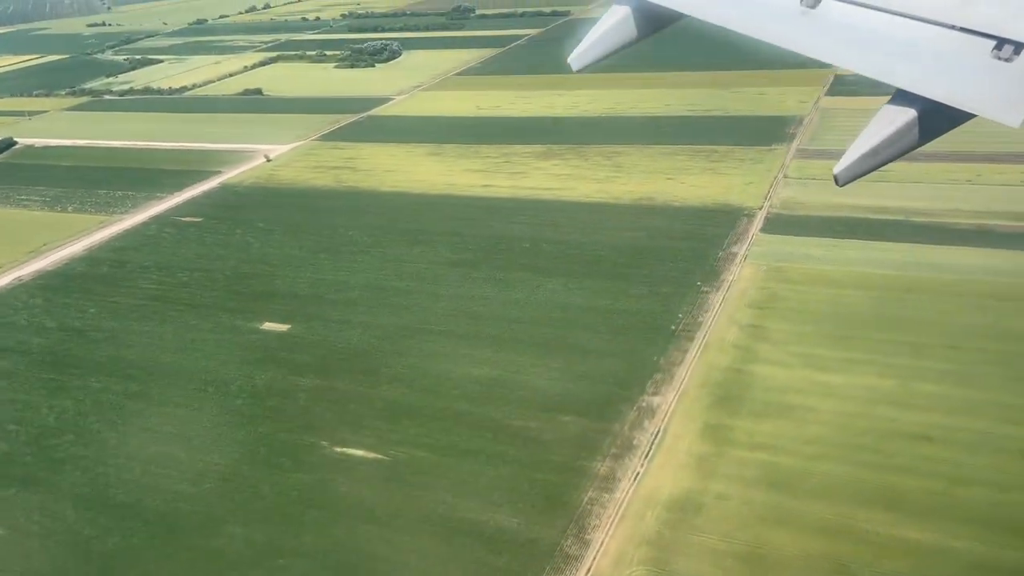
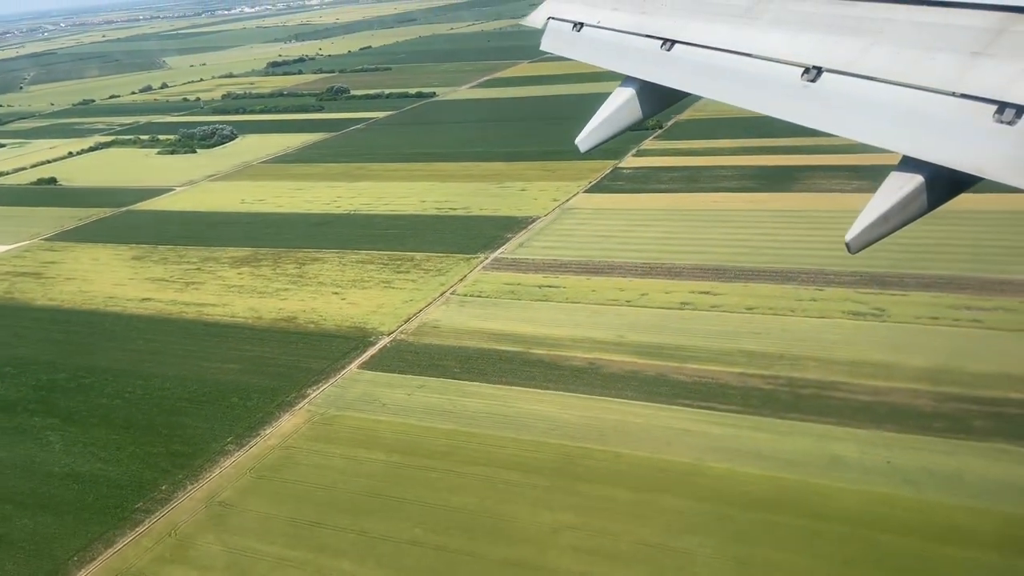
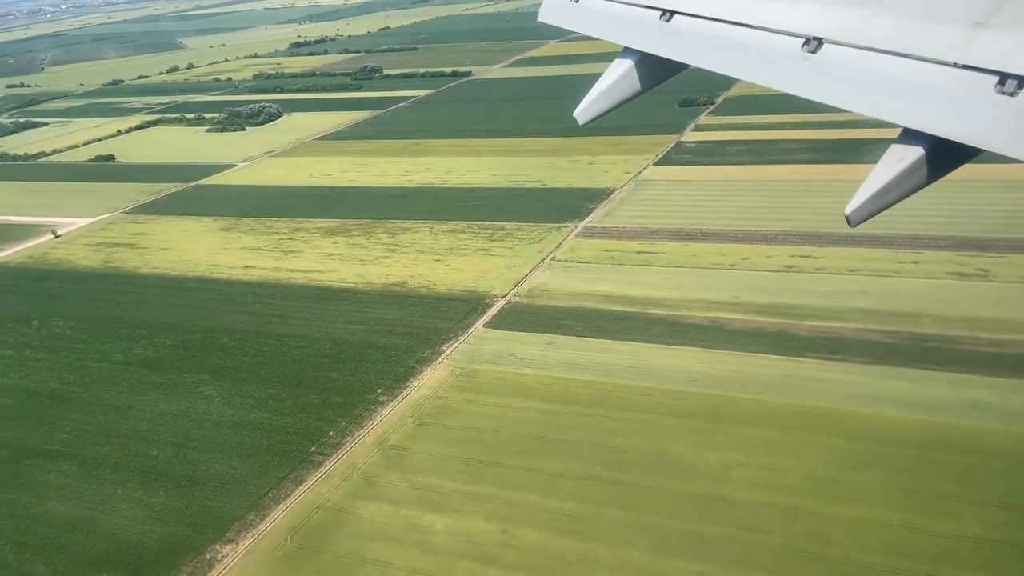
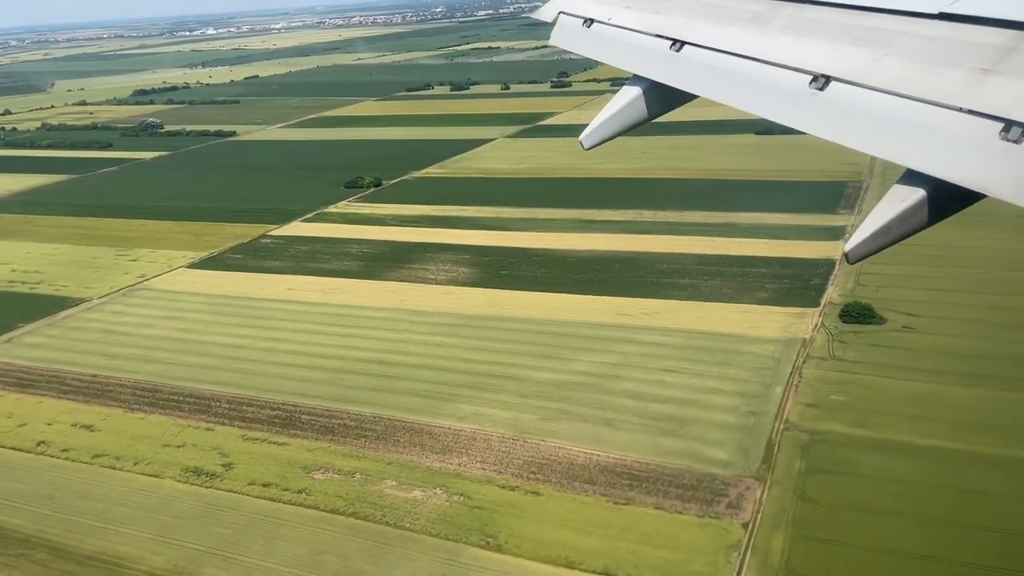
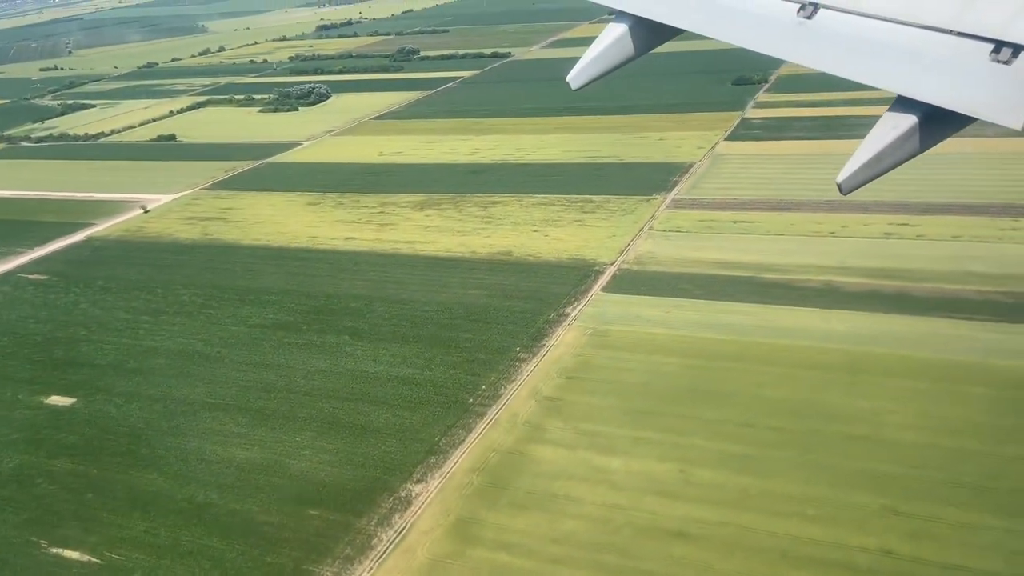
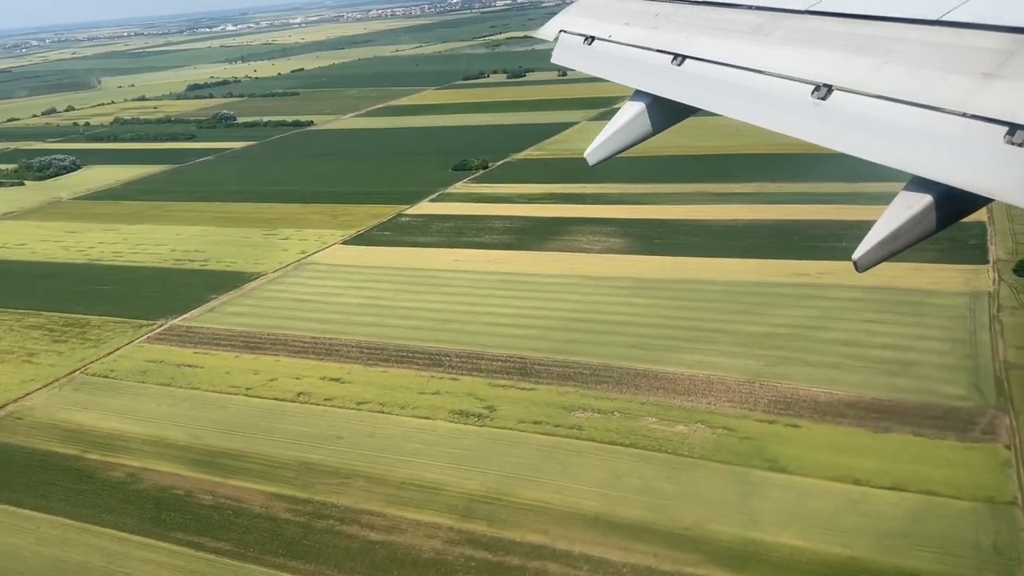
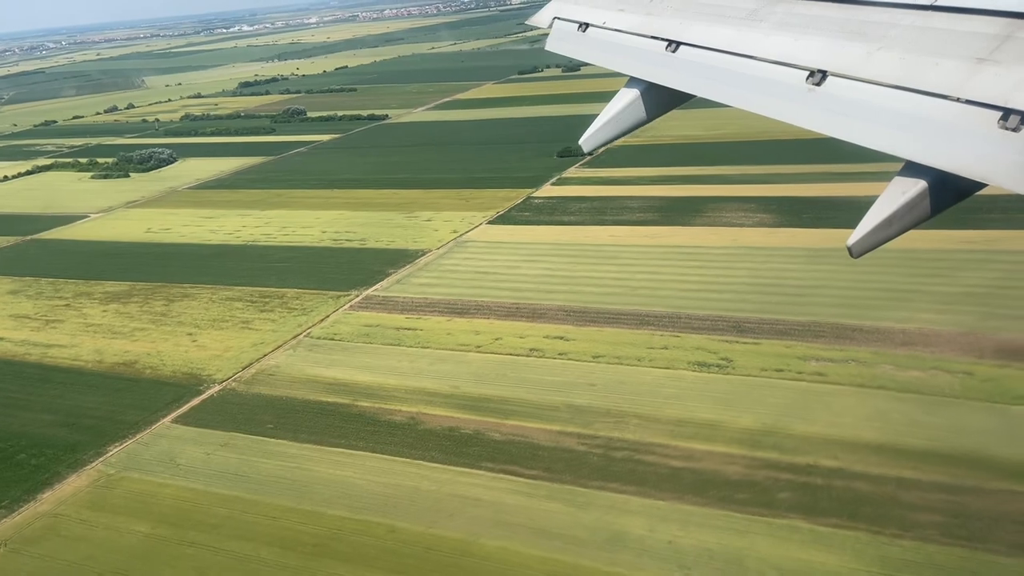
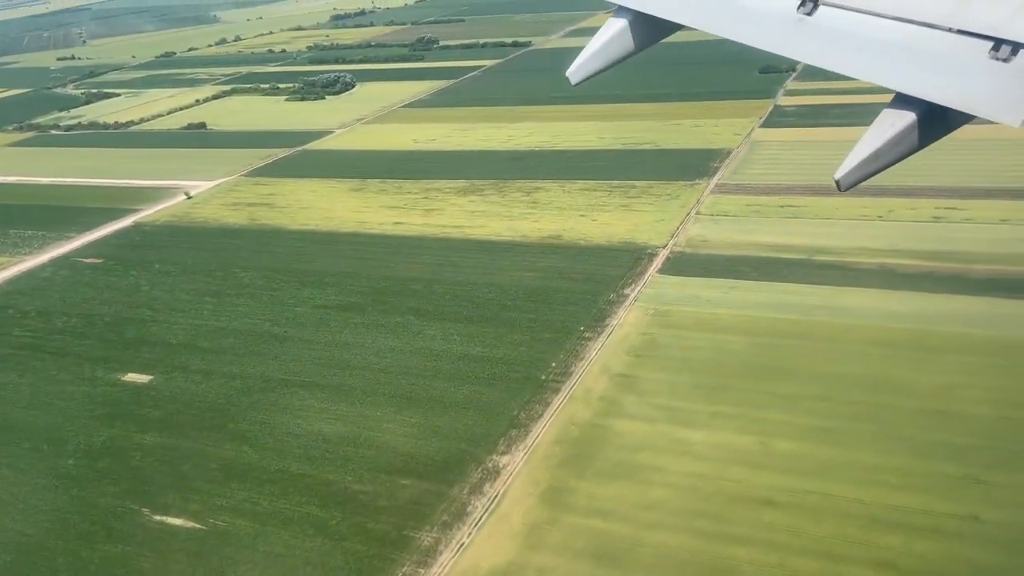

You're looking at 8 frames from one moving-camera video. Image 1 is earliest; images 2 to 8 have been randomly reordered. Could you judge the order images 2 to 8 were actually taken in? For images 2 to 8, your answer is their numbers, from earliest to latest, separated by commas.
8, 5, 3, 2, 7, 6, 4
